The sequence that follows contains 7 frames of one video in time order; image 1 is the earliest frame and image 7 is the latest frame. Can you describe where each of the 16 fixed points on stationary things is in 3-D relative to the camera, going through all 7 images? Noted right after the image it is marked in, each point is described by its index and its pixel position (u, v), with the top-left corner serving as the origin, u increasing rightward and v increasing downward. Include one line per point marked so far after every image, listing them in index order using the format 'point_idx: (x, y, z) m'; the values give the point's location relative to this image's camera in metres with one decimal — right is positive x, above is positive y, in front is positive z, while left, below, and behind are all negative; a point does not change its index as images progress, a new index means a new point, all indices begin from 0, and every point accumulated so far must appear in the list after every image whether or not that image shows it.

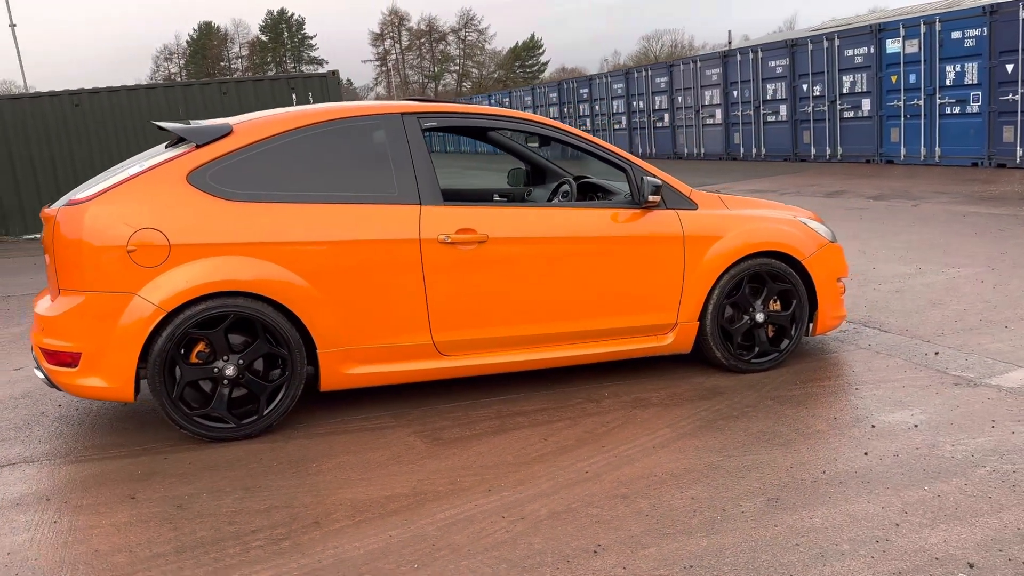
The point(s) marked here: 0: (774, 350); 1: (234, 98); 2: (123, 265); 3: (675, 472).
0: (+1.5, -0.3, +4.9) m
1: (-4.6, +3.2, +14.8) m
2: (-1.7, +0.1, +3.8) m
3: (+0.7, -0.7, +3.5) m
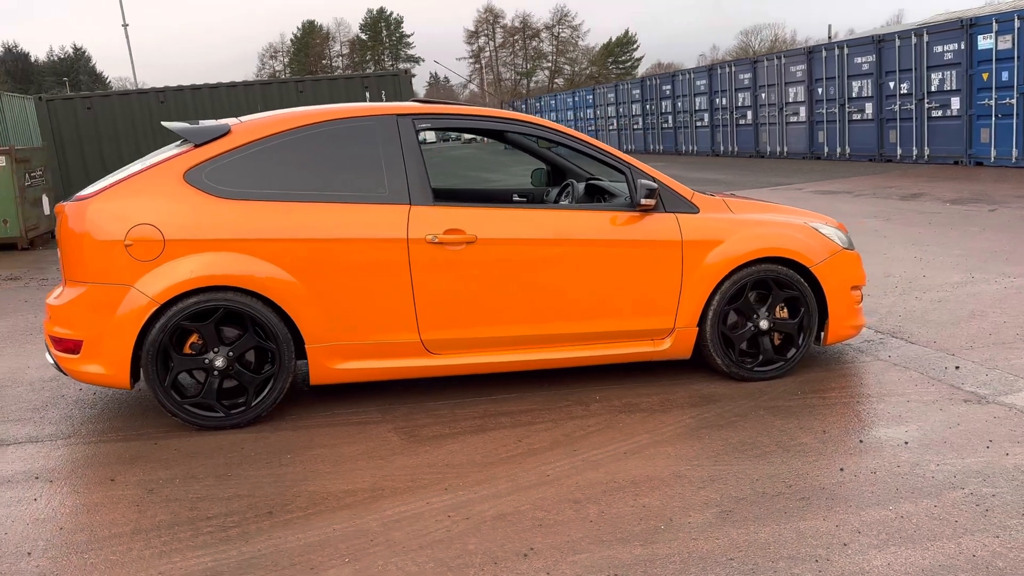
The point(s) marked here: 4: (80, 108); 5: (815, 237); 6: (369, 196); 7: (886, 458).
0: (+1.5, -0.4, +4.8) m
1: (-3.5, +3.4, +15.2) m
2: (-1.8, +0.1, +4.0) m
3: (+0.5, -0.8, +3.4) m
4: (-7.2, +3.0, +14.6) m
5: (+1.6, +0.3, +4.8) m
6: (-0.7, +0.4, +4.2) m
7: (+1.6, -0.7, +3.6) m
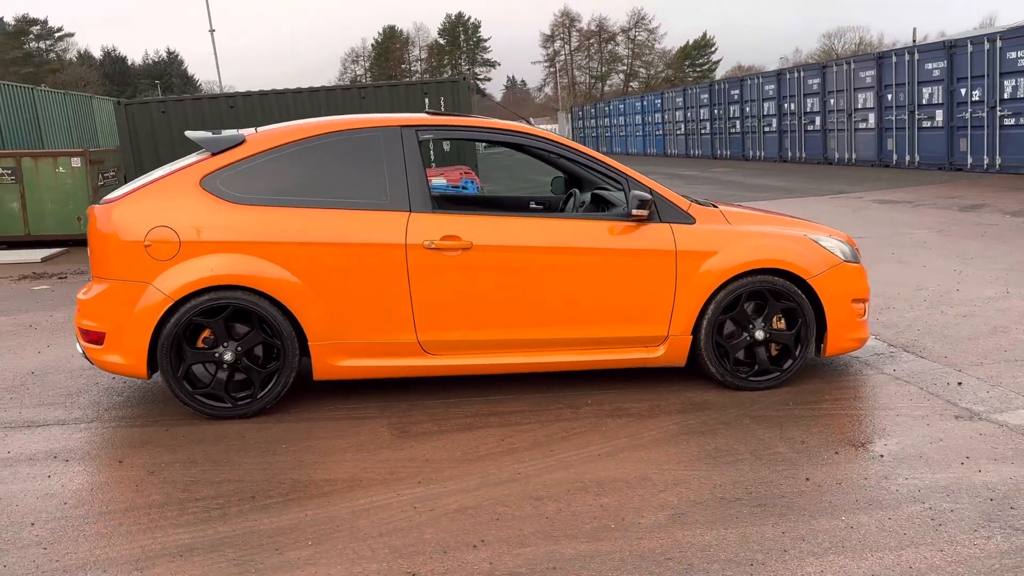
0: (+1.5, -0.4, +4.8) m
1: (-2.5, +3.4, +15.7) m
2: (-1.8, +0.2, +4.3) m
3: (+0.4, -0.8, +3.6) m
4: (-6.3, +3.1, +15.3) m
5: (+1.7, +0.2, +4.8) m
6: (-0.7, +0.4, +4.5) m
7: (+1.5, -0.8, +3.7) m
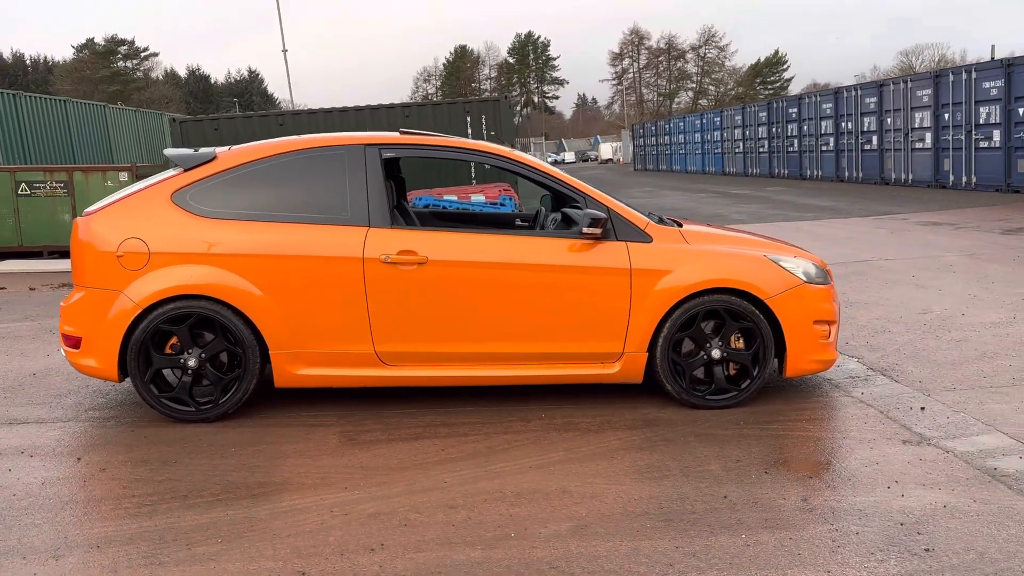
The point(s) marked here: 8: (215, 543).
0: (+1.2, -0.6, +4.8) m
1: (-1.8, +3.1, +16.0) m
2: (-2.1, +0.1, +4.5) m
3: (0.0, -0.9, +3.7) m
4: (-5.6, +2.9, +15.9) m
5: (+1.4, +0.1, +4.8) m
6: (-1.0, +0.4, +4.6) m
7: (+1.1, -0.8, +3.7) m
8: (-1.1, -0.9, +3.2) m
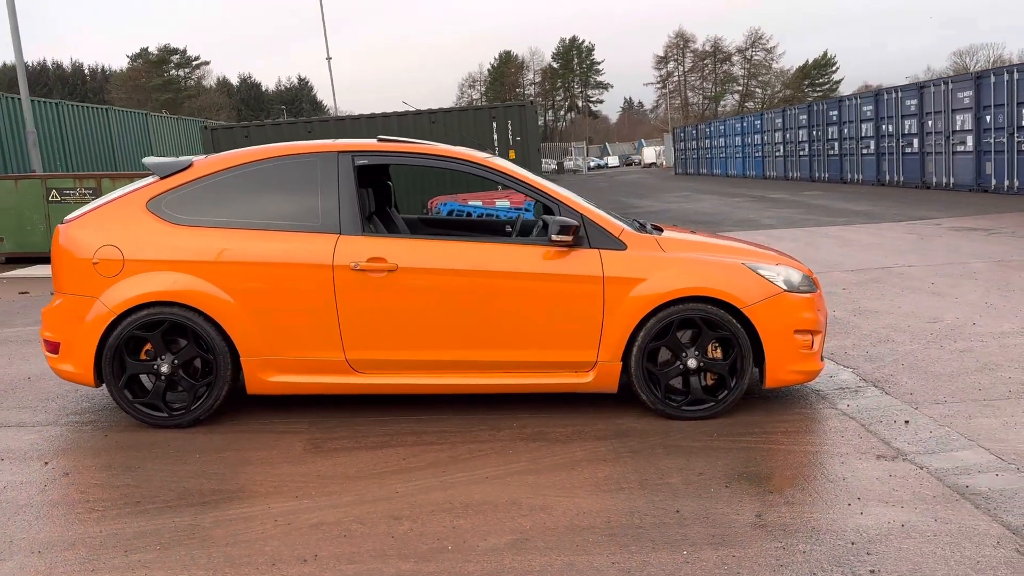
0: (+1.1, -0.6, +4.7) m
1: (-1.4, +3.0, +16.1) m
2: (-2.2, +0.1, +4.6) m
3: (-0.2, -0.9, +3.6) m
4: (-5.2, +2.8, +16.2) m
5: (+1.3, +0.1, +4.7) m
6: (-1.1, +0.3, +4.7) m
7: (+0.9, -0.9, +3.6) m
8: (-1.3, -1.0, +3.2) m
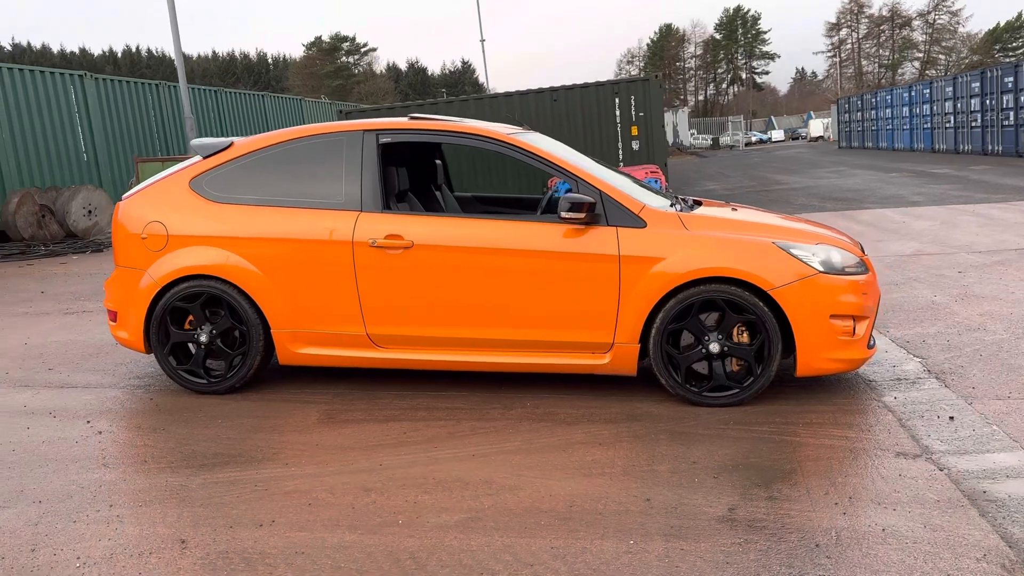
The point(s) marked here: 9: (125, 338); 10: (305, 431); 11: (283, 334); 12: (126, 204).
0: (+1.2, -0.5, +4.5) m
1: (+0.8, +3.4, +16.0) m
2: (-2.1, +0.2, +5.0) m
3: (-0.3, -0.8, +3.6) m
4: (-2.9, +3.3, +16.8) m
5: (+1.4, +0.2, +4.4) m
6: (-1.0, +0.5, +4.8) m
7: (+0.8, -0.8, +3.4) m
8: (-1.5, -0.9, +3.4) m
9: (-2.2, -0.3, +5.0) m
10: (-1.0, -0.7, +4.3) m
11: (-1.3, -0.3, +4.9) m
12: (-2.2, +0.5, +5.1) m
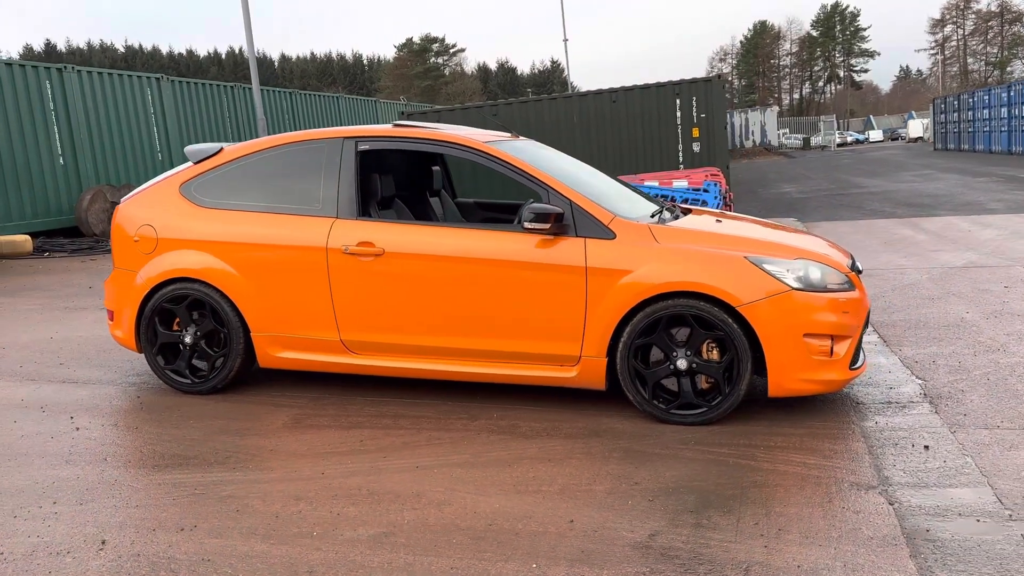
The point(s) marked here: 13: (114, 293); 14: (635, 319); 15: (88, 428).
0: (+1.0, -0.6, +4.3) m
1: (+1.9, +3.3, +15.8) m
2: (-2.2, +0.2, +5.1) m
3: (-0.5, -0.8, +3.6) m
4: (-1.7, +3.3, +17.0) m
5: (+1.2, +0.1, +4.2) m
6: (-1.1, +0.4, +4.9) m
7: (+0.5, -0.9, +3.3) m
8: (-1.8, -0.9, +3.5) m
9: (-2.4, -0.3, +5.2) m
10: (-1.2, -0.7, +4.4) m
11: (-1.4, -0.3, +4.9) m
12: (-2.3, +0.5, +5.3) m
13: (-2.4, 0.0, +5.2) m
14: (+0.6, -0.2, +4.4) m
15: (-2.2, -0.7, +4.5) m
